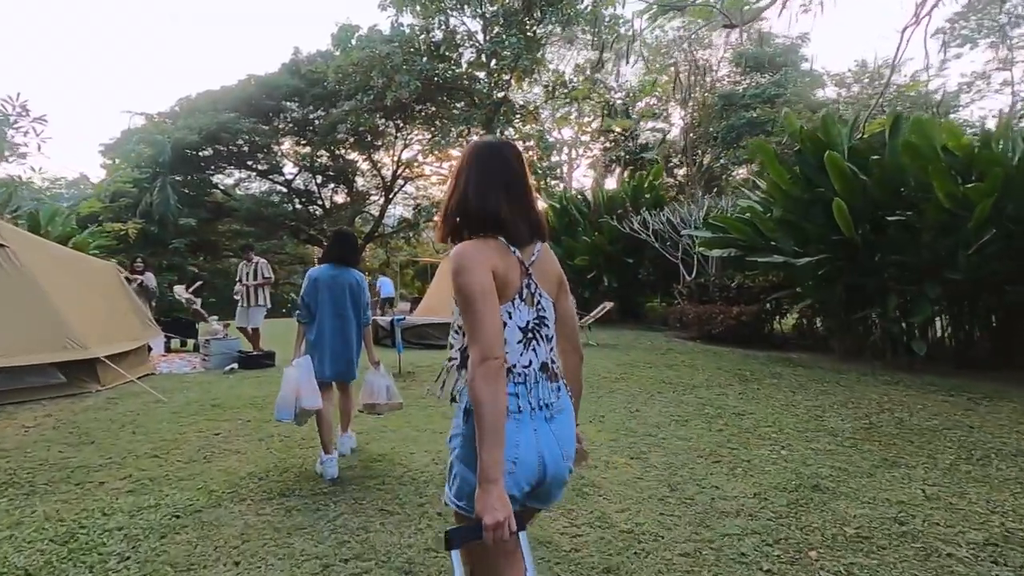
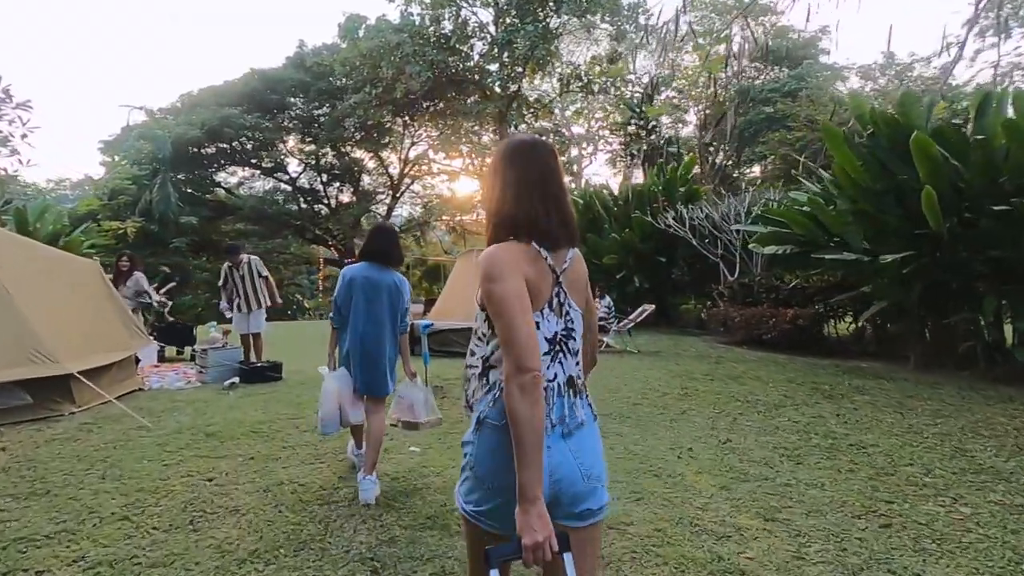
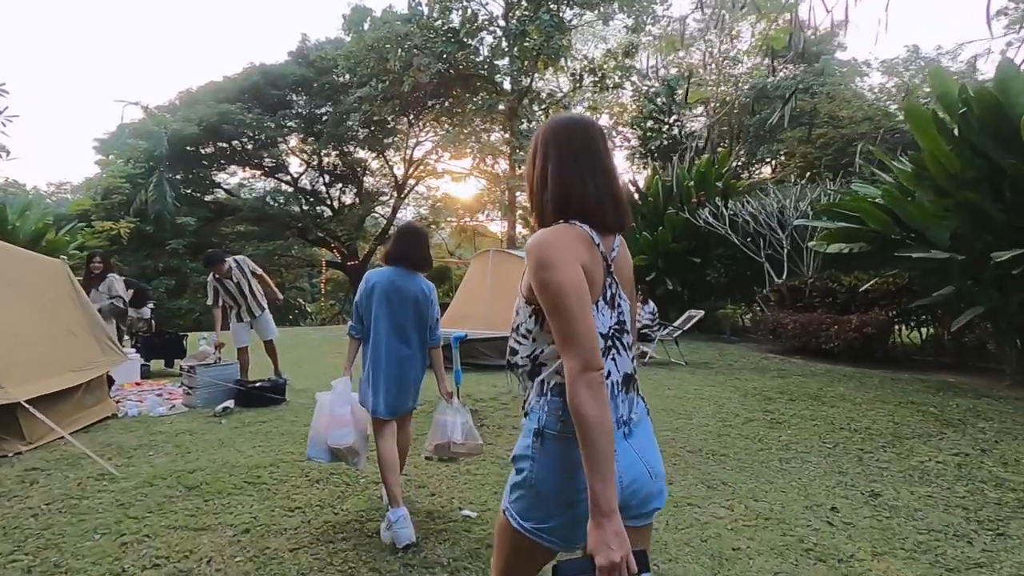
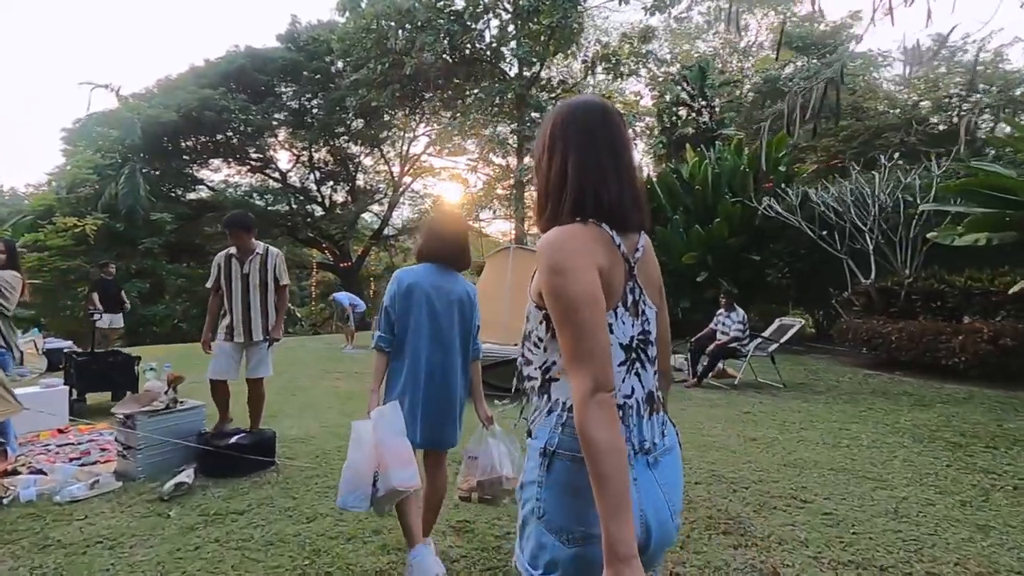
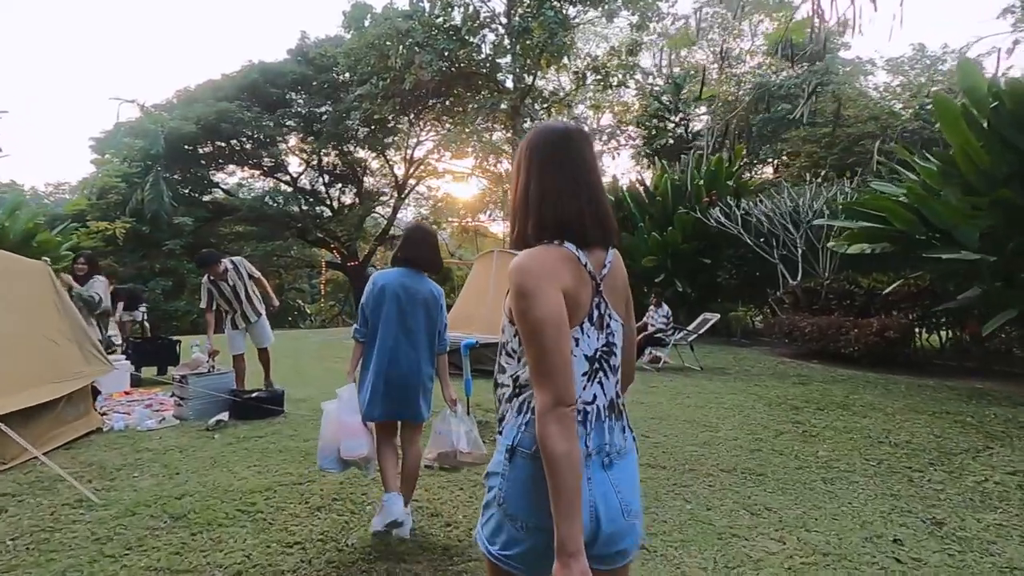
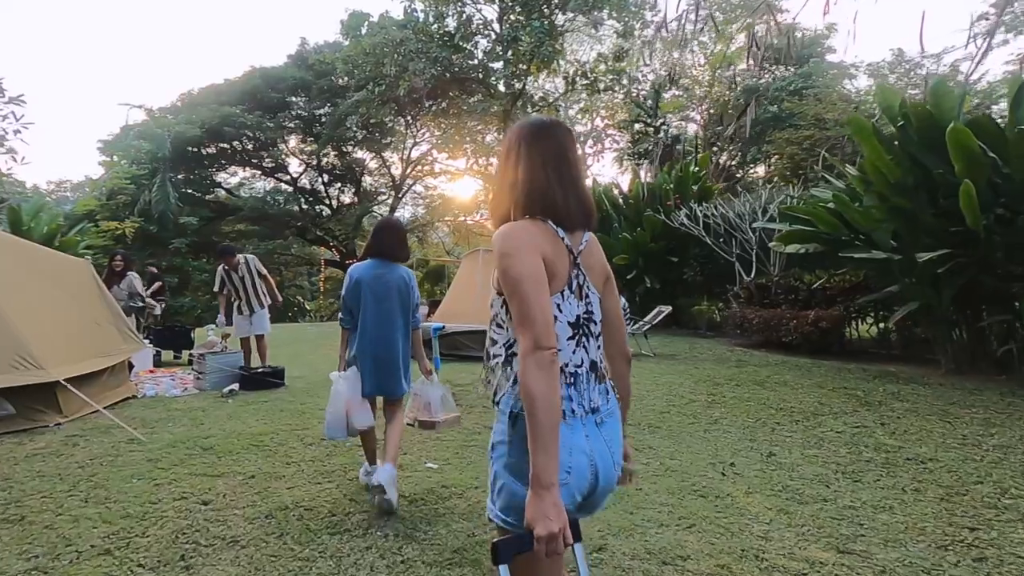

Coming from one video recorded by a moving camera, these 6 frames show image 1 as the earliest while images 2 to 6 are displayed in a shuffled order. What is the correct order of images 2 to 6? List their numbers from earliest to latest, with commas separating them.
2, 6, 3, 5, 4
